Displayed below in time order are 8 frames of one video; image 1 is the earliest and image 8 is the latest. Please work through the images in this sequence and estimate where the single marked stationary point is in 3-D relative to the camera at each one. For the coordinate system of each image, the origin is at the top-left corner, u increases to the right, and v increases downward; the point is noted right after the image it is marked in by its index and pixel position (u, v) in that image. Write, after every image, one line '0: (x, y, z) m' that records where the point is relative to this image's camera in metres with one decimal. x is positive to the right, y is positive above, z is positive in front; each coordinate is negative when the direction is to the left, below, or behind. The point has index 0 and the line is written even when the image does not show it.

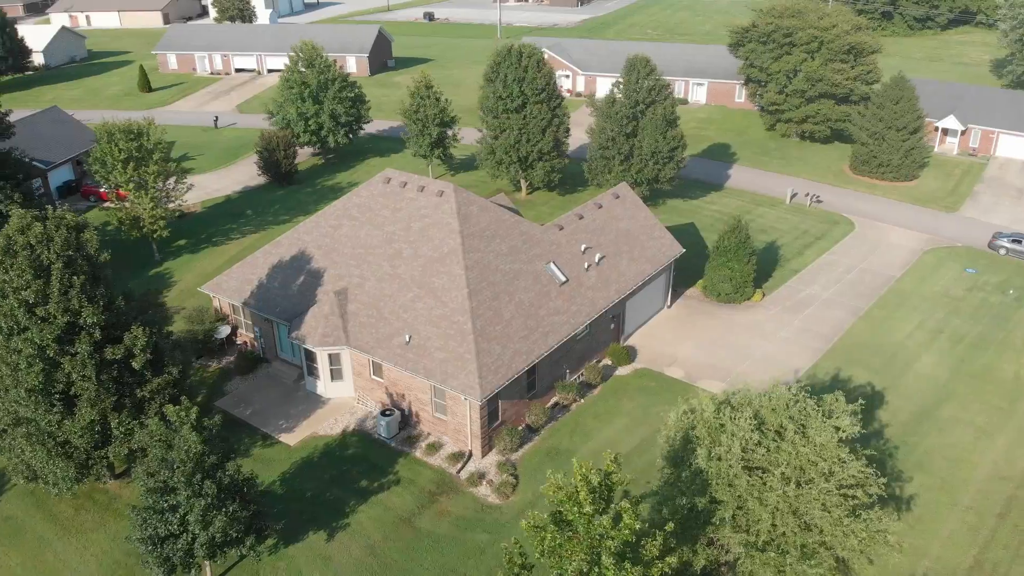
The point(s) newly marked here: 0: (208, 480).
0: (-7.2, -4.5, +19.4) m
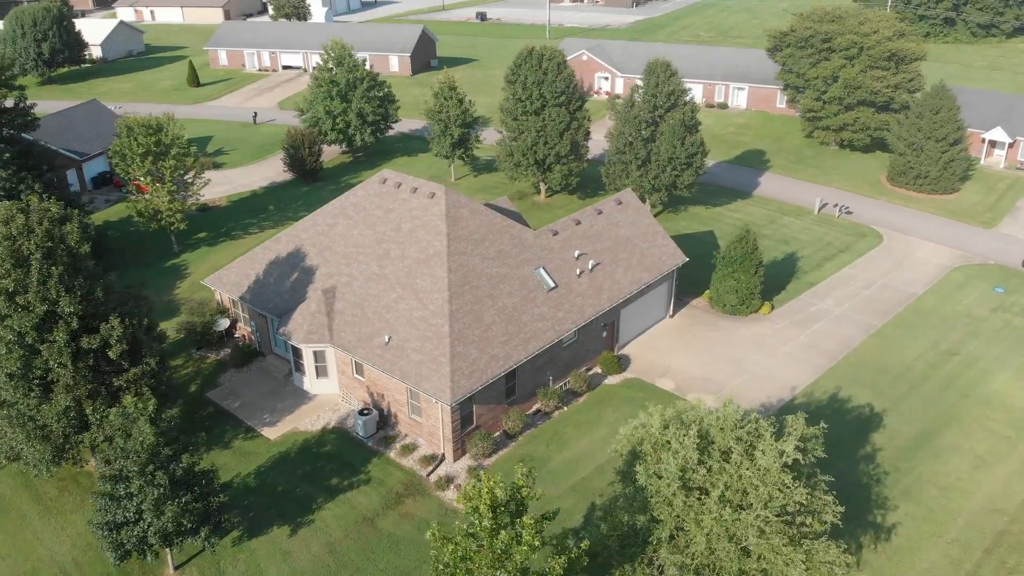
0: (-8.5, -4.4, +19.8) m
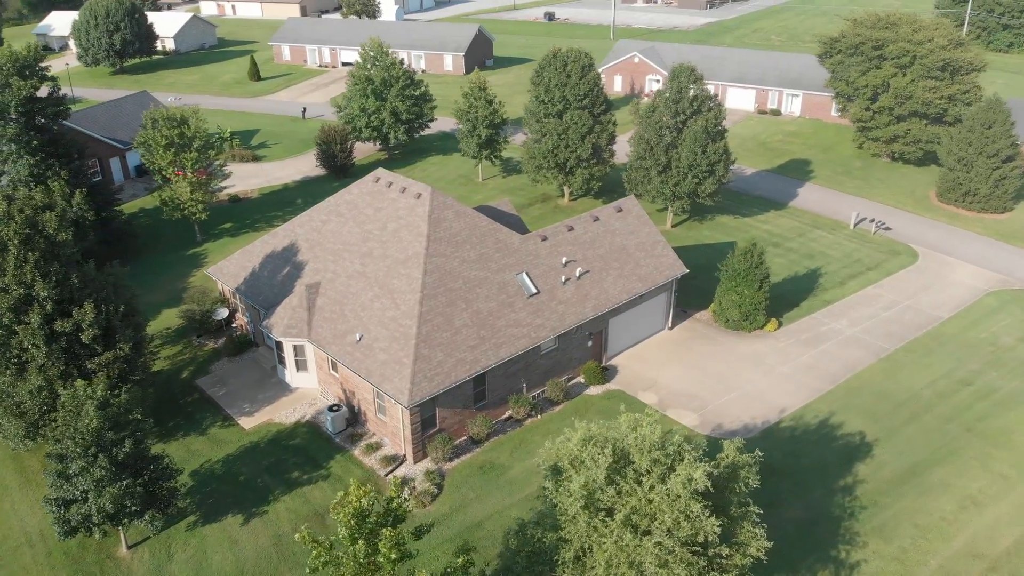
0: (-10.1, -4.1, +20.5) m
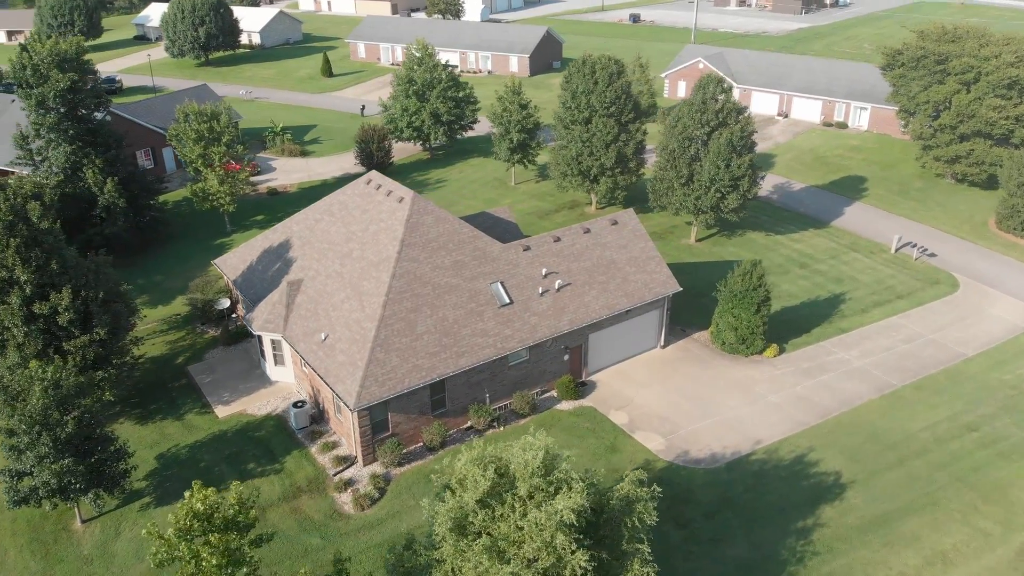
0: (-12.1, -3.8, +21.7) m
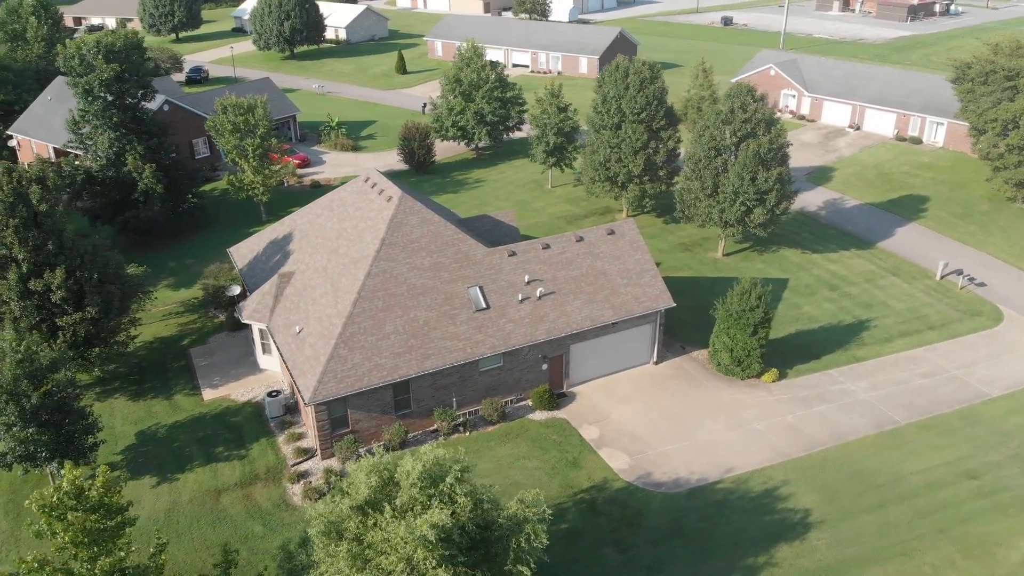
0: (-13.8, -3.2, +23.1) m
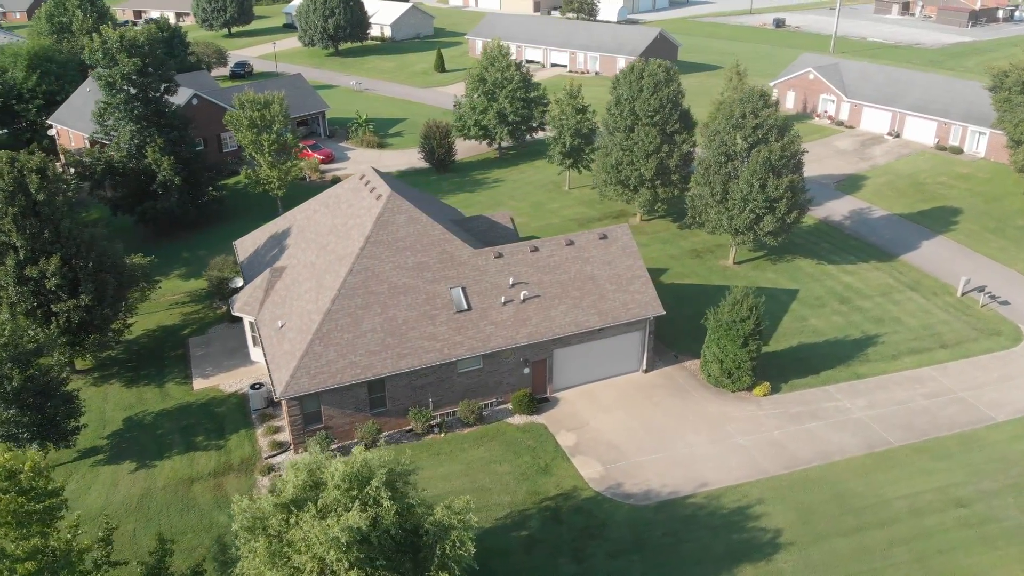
0: (-14.8, -2.8, +23.9) m
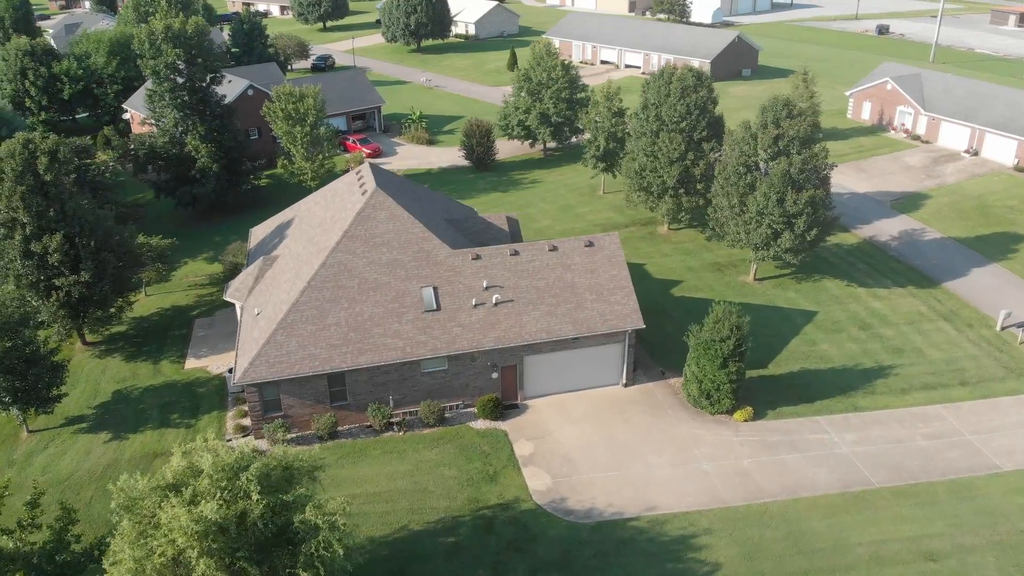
0: (-16.2, -1.9, +25.6) m
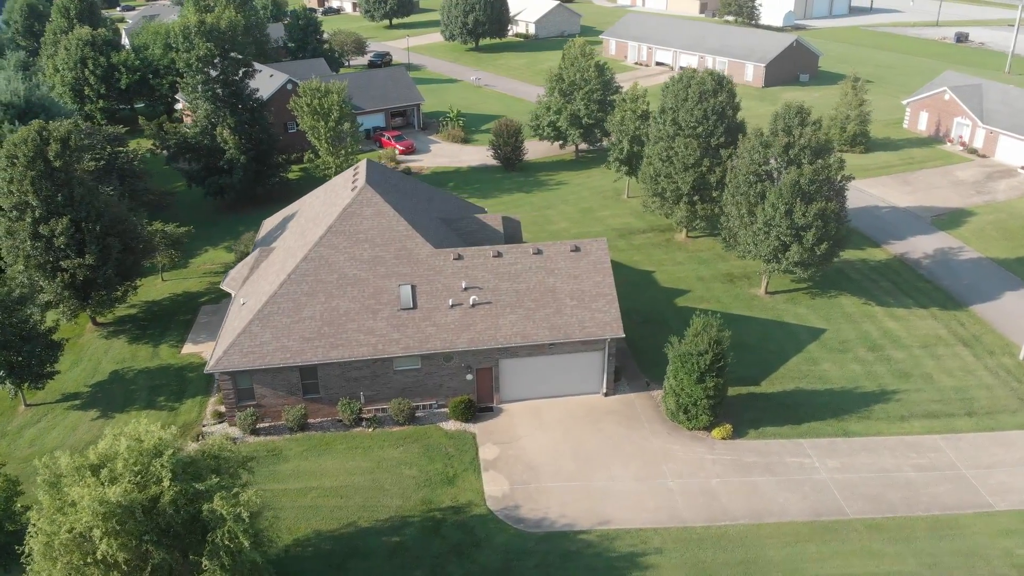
0: (-17.2, -1.2, +26.9) m
